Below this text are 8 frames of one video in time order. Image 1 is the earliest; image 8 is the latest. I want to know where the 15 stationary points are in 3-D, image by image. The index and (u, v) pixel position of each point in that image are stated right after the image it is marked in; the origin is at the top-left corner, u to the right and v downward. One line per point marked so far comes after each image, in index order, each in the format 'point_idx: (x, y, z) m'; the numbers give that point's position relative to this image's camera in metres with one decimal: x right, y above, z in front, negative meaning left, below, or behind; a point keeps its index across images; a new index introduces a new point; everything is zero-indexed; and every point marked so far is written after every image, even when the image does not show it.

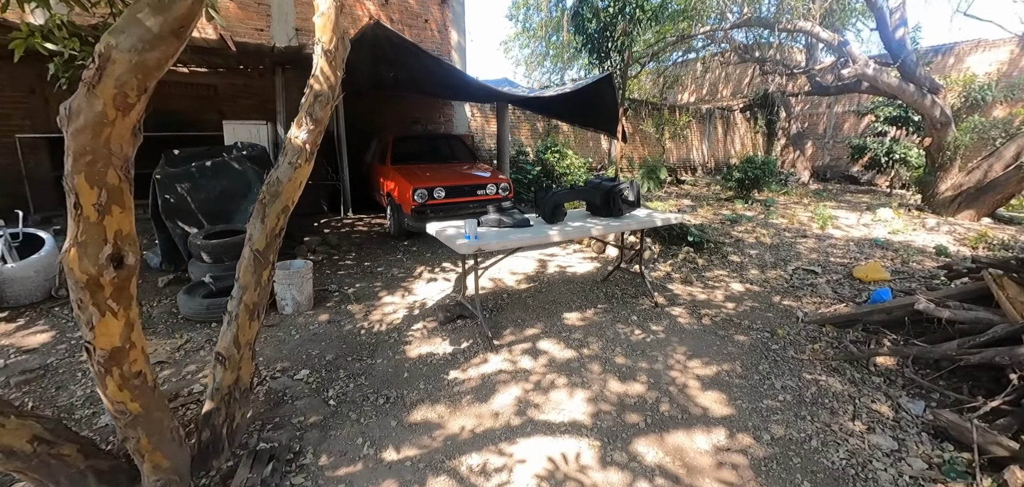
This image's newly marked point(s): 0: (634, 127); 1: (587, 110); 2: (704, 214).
0: (+3.6, +3.4, +12.7) m
1: (+1.1, +2.1, +6.7) m
2: (+3.7, +0.6, +8.3) m
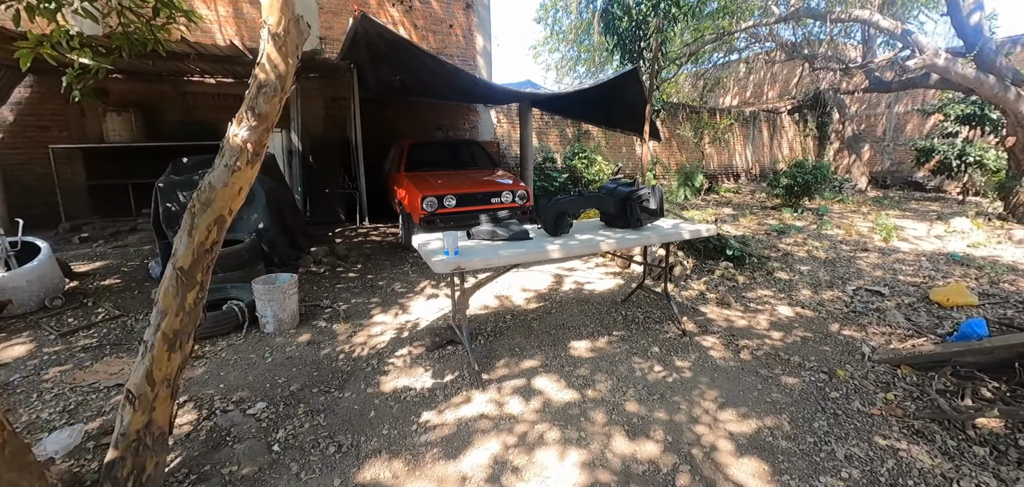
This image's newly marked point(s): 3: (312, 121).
0: (+4.4, +3.1, +12.0) m
1: (+1.4, +1.9, +6.2) m
2: (+4.0, +0.3, +7.5) m
3: (-3.8, +2.4, +8.6) m
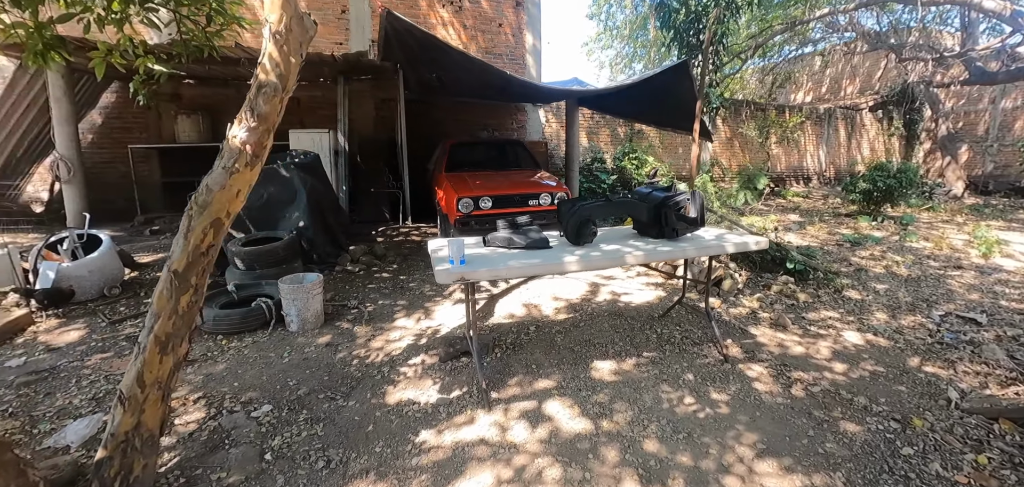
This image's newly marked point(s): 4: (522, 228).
0: (+5.6, +2.9, +11.1) m
1: (+1.9, +1.8, +5.8) m
2: (+4.7, +0.2, +6.8) m
3: (-2.9, +2.4, +8.8) m
4: (+0.1, +0.1, +2.7) m
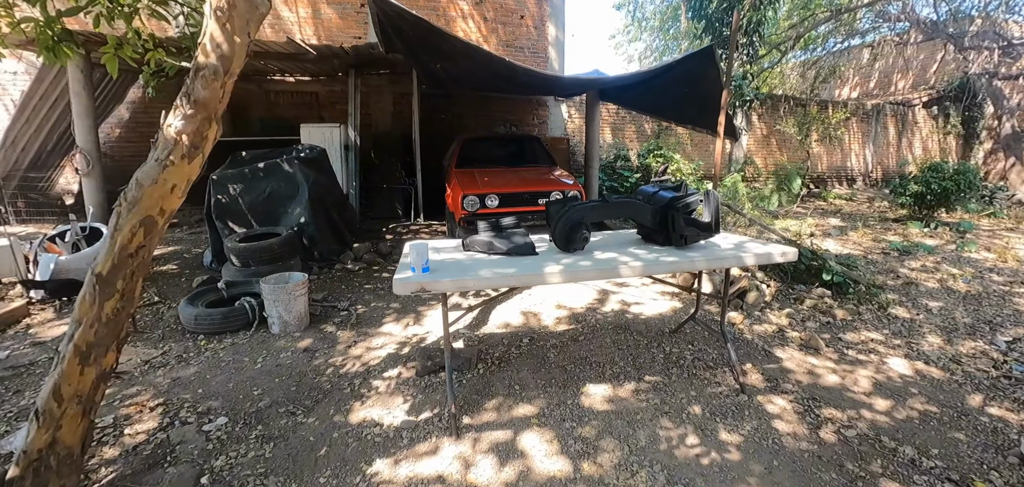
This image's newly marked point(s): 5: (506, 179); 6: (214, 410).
0: (+6.1, +2.8, +10.4) m
1: (+2.1, +1.7, +5.3) m
2: (+4.8, +0.1, +6.2) m
3: (-2.6, +2.5, +8.6) m
4: (0.0, +0.1, +2.4) m
5: (-0.1, +0.8, +5.7) m
6: (-1.8, -1.0, +2.6) m
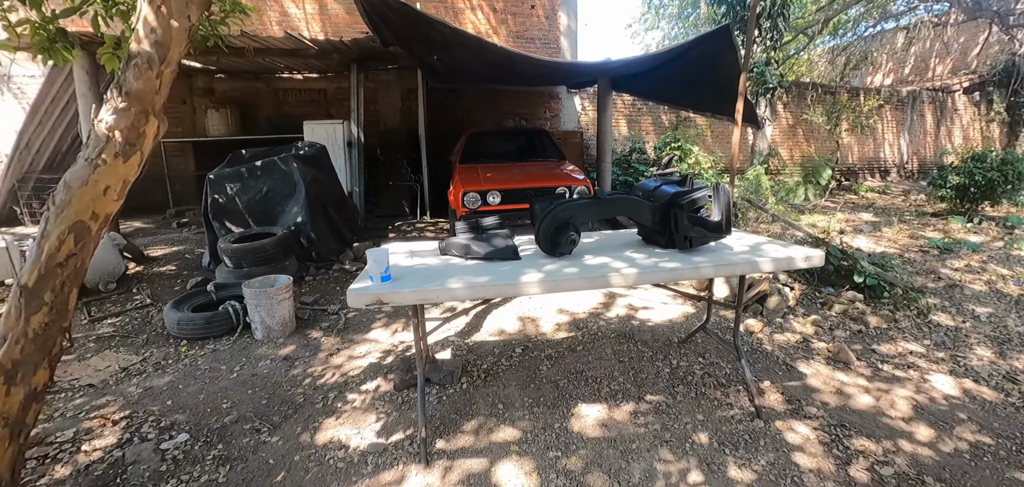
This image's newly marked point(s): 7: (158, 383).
0: (+6.4, +2.9, +9.9) m
1: (+2.1, +1.8, +4.9) m
2: (+4.9, +0.1, +5.7) m
3: (-2.4, +2.5, +8.4) m
4: (-0.1, 0.0, +2.1) m
5: (0.0, +0.9, +5.4) m
6: (-1.8, -1.0, +2.4) m
7: (-2.3, -0.9, +2.9) m
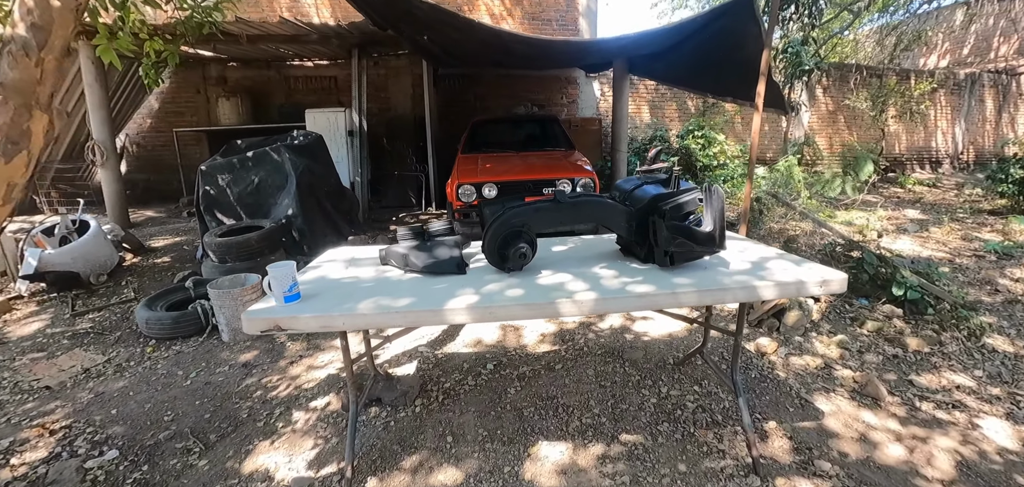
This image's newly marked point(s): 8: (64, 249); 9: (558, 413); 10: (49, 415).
0: (+6.7, +2.9, +9.1) m
1: (+2.1, +1.8, +4.4) m
2: (+4.9, +0.1, +5.0) m
3: (-2.2, +2.7, +8.2) m
4: (-0.3, 0.0, +1.8) m
5: (0.0, +0.9, +5.1) m
6: (-2.0, -1.0, +2.2) m
7: (-2.5, -0.9, +2.7) m
8: (-4.4, 0.0, +4.3) m
9: (+0.2, -0.8, +2.1) m
10: (-2.7, -1.0, +2.5) m
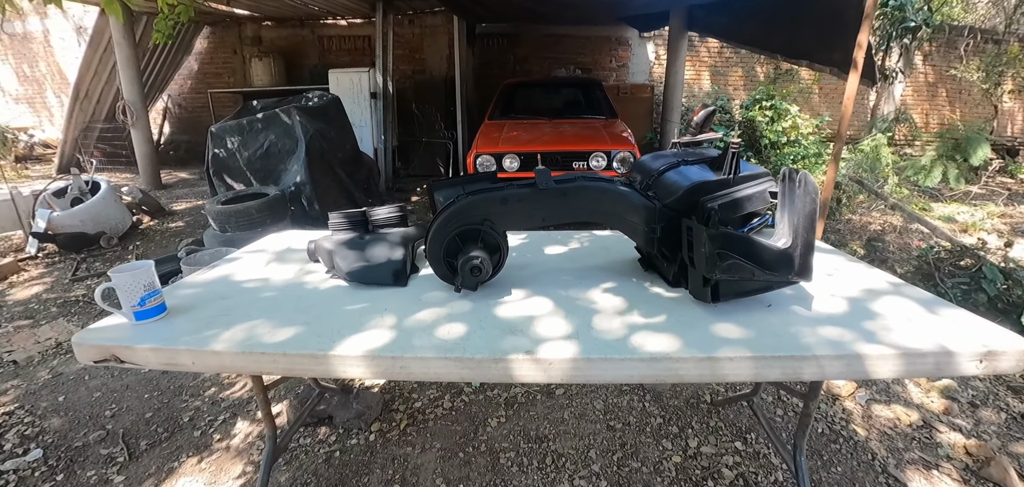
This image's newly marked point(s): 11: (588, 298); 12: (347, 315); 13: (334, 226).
0: (+7.4, +3.0, +7.6) m
1: (+2.4, +1.8, +3.6) m
2: (+5.1, 0.0, +4.0) m
3: (-1.5, +3.2, +7.7) m
4: (-0.4, 0.0, +1.3) m
5: (+0.3, +1.1, +4.5) m
6: (-2.1, -0.9, +2.0) m
7: (-2.5, -0.7, +2.5) m
8: (-4.2, +0.3, +4.2) m
9: (+0.1, -0.8, +1.6) m
10: (-2.7, -0.8, +2.3) m
11: (+0.2, -0.1, +1.1) m
12: (-0.4, -0.2, +1.0) m
13: (-0.5, +0.1, +1.3) m
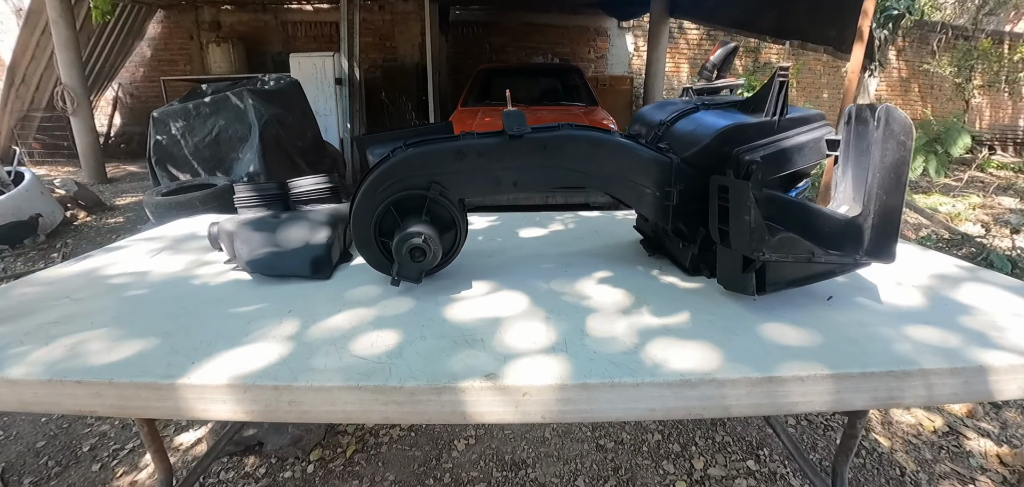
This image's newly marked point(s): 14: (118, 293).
0: (+7.0, +3.1, +7.7) m
1: (+2.1, +1.9, +3.4) m
2: (+4.9, +0.1, +4.0) m
3: (-1.9, +3.2, +7.3) m
4: (-0.5, +0.1, +1.0) m
5: (0.0, +1.1, +4.2) m
6: (-2.2, -0.8, +1.6) m
7: (-2.6, -0.7, +2.1) m
8: (-4.4, +0.4, +3.7) m
9: (0.0, -0.7, +1.3) m
10: (-2.8, -0.8, +1.9) m
11: (+0.1, -0.1, +0.8) m
12: (-0.4, -0.1, +0.7) m
13: (-0.6, +0.1, +1.0) m
14: (-0.8, -0.1, +0.8) m
